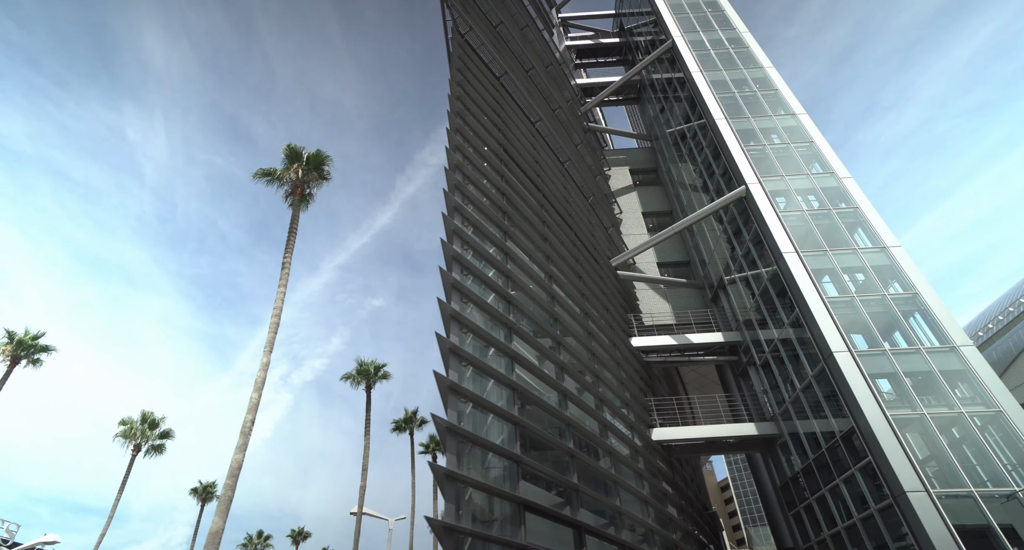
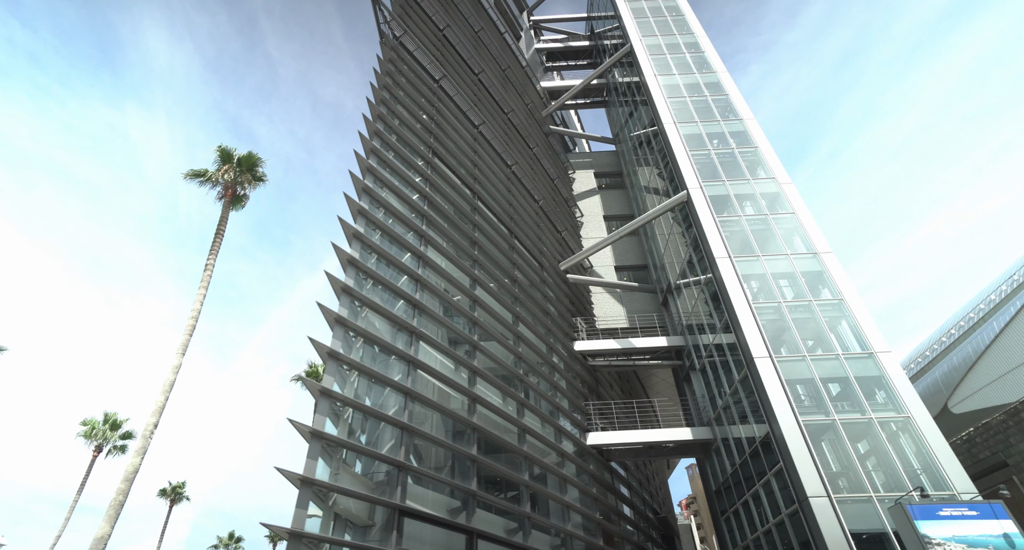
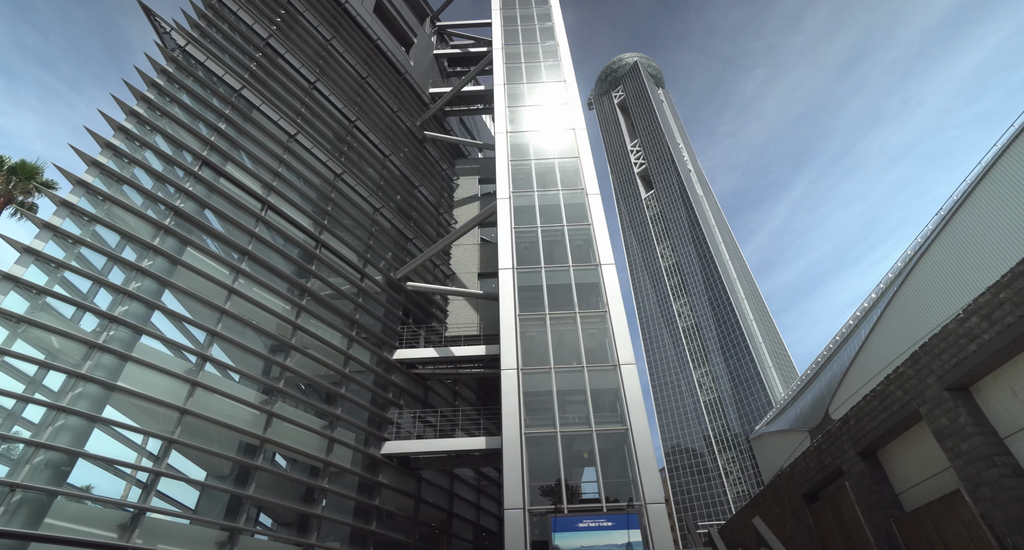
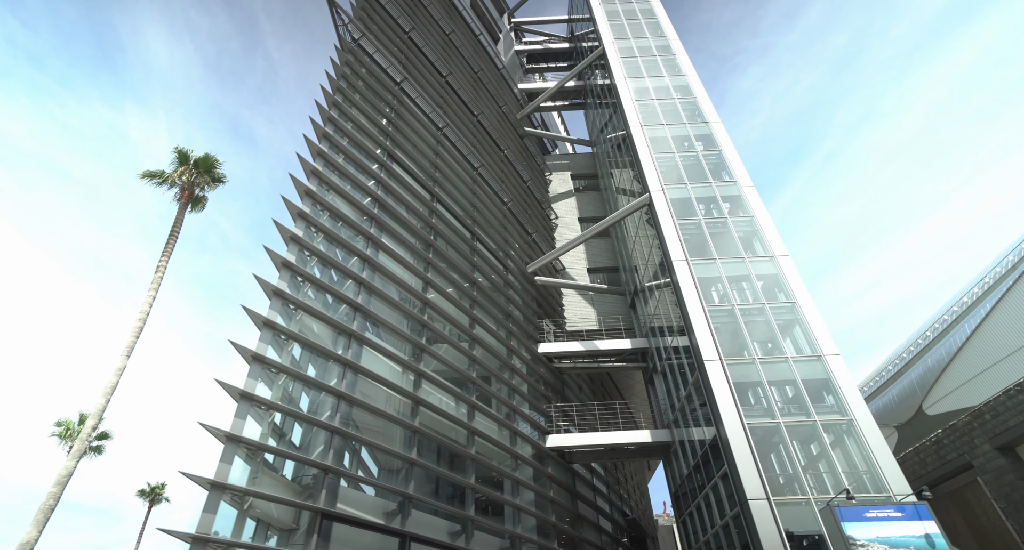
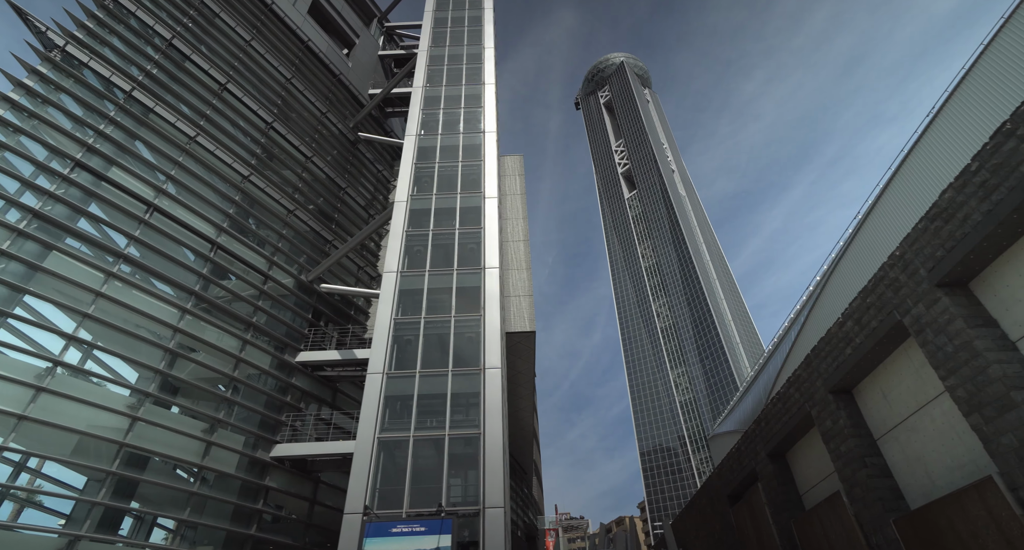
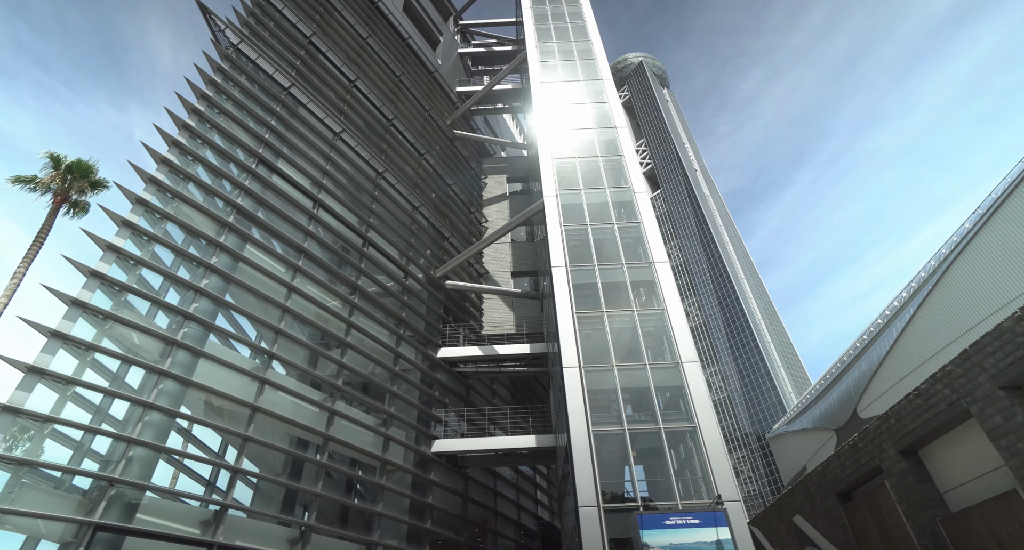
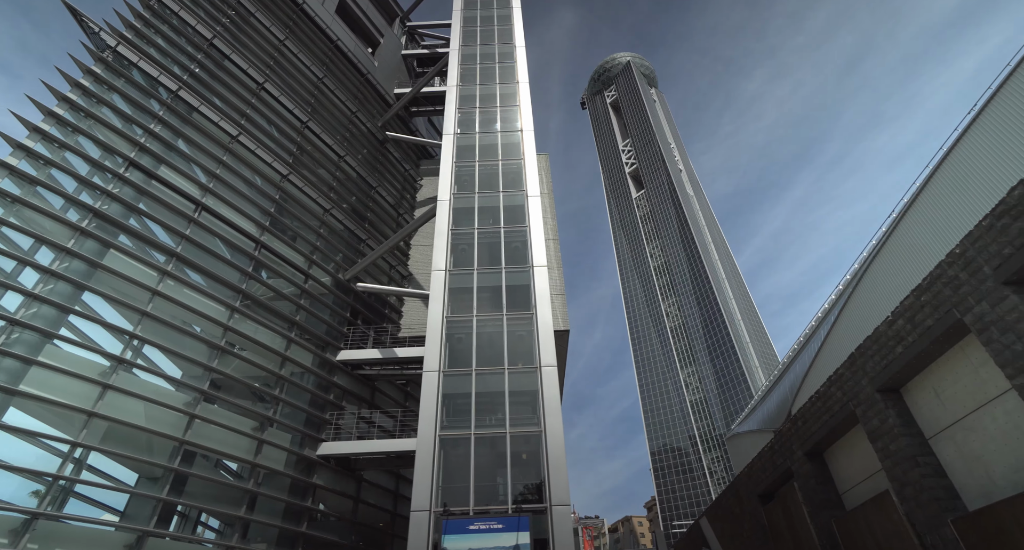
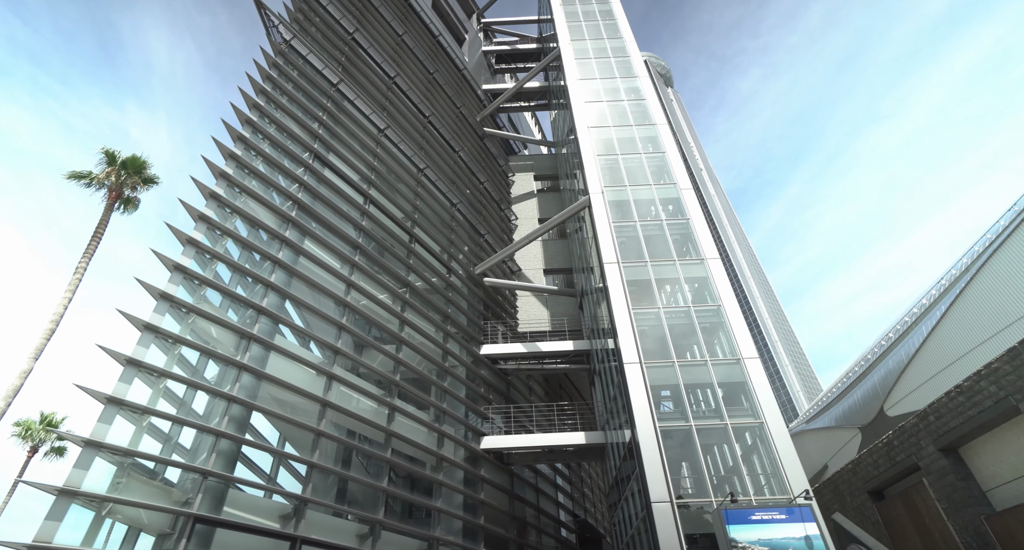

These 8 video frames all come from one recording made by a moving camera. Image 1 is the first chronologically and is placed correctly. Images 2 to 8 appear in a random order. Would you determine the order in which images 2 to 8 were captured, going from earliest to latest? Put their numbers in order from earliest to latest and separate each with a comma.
2, 4, 8, 6, 3, 7, 5
